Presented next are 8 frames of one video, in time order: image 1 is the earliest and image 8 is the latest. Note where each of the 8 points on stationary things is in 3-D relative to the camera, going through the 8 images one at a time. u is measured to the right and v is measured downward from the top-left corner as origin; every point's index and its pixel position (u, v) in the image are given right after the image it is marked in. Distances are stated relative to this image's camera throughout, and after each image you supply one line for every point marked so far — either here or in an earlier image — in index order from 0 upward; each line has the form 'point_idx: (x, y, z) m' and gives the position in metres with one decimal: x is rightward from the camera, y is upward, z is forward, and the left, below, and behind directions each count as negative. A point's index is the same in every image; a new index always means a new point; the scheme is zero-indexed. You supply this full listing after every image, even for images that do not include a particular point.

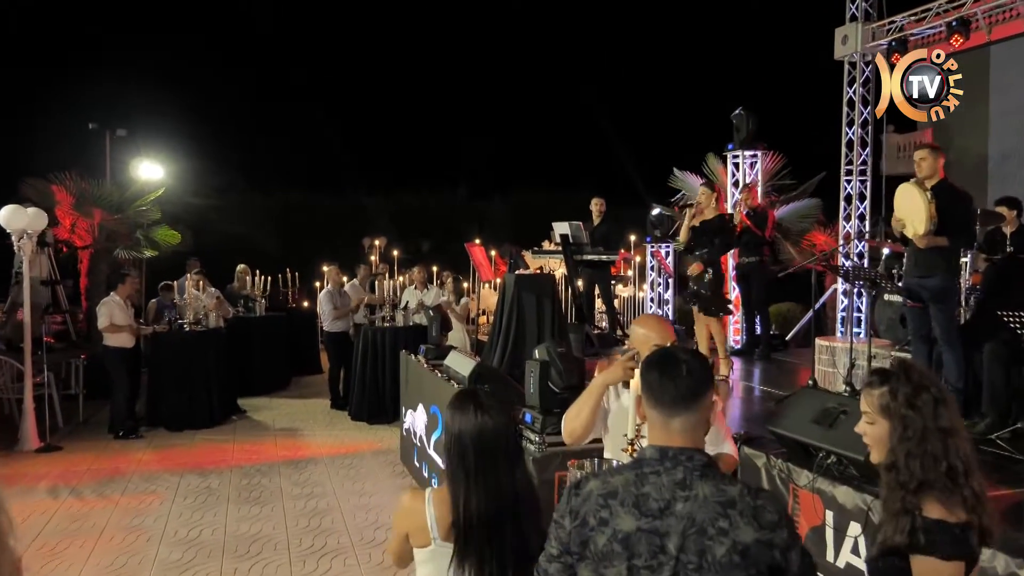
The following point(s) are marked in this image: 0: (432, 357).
0: (-0.7, -0.6, +6.9) m
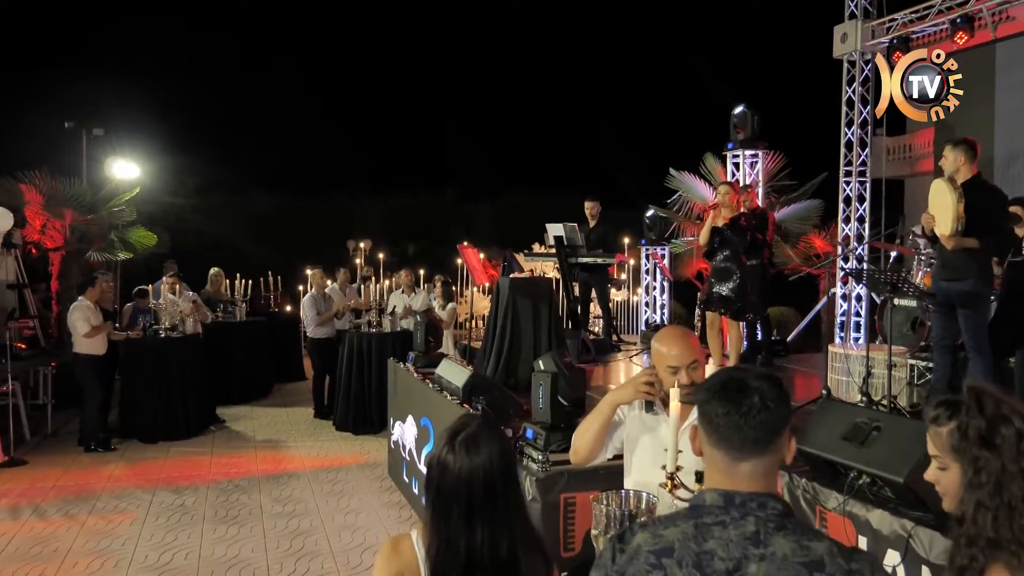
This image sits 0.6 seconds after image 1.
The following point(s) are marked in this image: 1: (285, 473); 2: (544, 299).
0: (-0.7, -0.6, +6.5) m
1: (-1.9, -1.5, +6.9) m
2: (+0.2, -0.1, +6.3) m
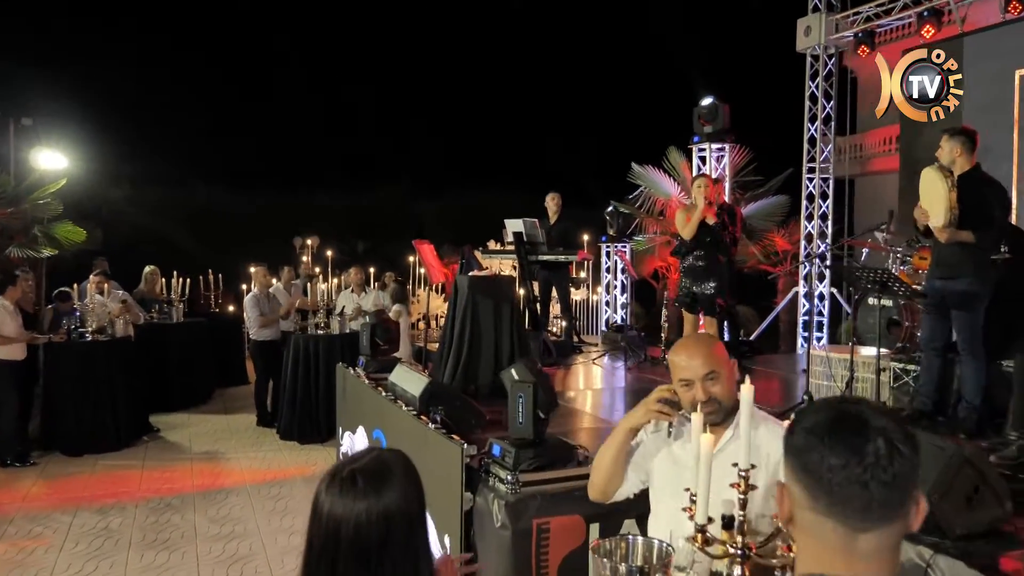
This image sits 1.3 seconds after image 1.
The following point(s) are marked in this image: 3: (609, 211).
0: (-1.0, -0.6, +6.0) m
1: (-2.2, -1.5, +6.3) m
2: (0.0, -0.1, +5.9) m
3: (+1.0, +0.8, +9.0) m
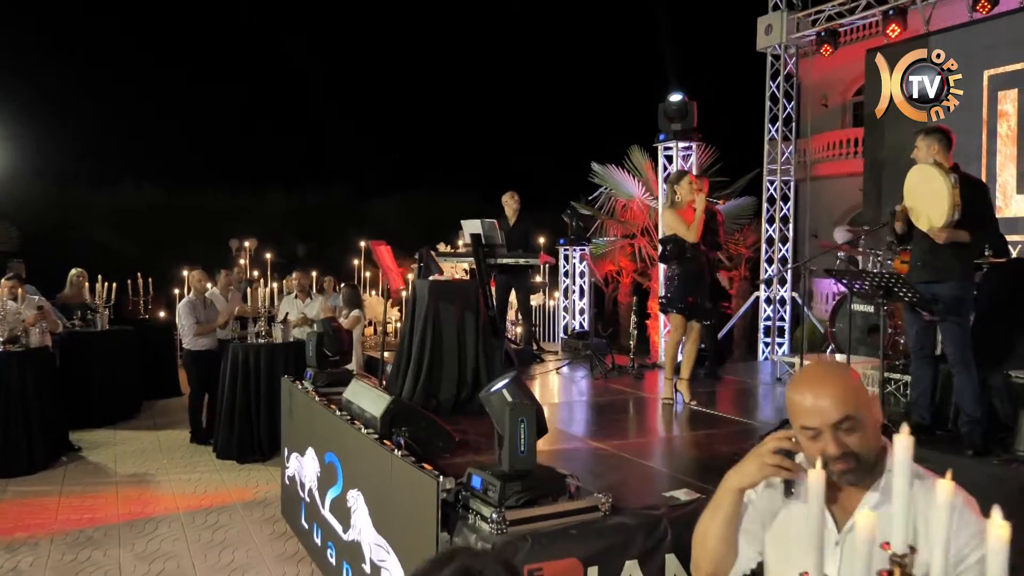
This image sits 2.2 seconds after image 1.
0: (-1.3, -0.6, +5.5) m
1: (-2.5, -1.6, +5.6) m
2: (-0.3, -0.1, +5.4) m
3: (+0.6, +0.8, +8.6) m
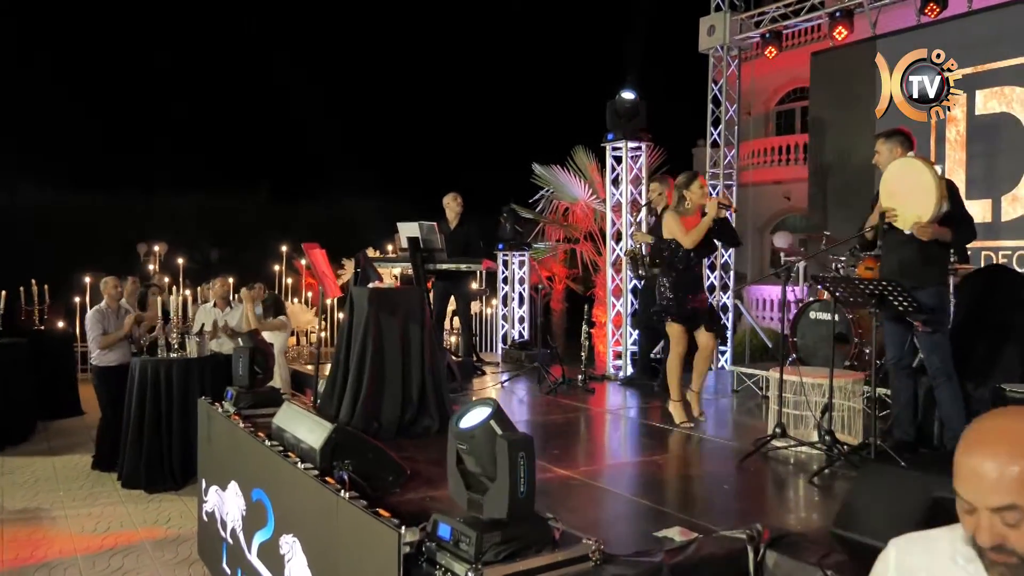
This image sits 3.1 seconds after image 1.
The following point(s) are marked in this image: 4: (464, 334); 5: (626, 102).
0: (-1.6, -0.7, +4.8) m
1: (-2.8, -1.6, +4.9) m
2: (-0.6, -0.2, +4.8) m
3: (0.0, +0.7, +8.2) m
4: (-0.5, -0.4, +7.8) m
5: (+1.0, +1.7, +7.3) m
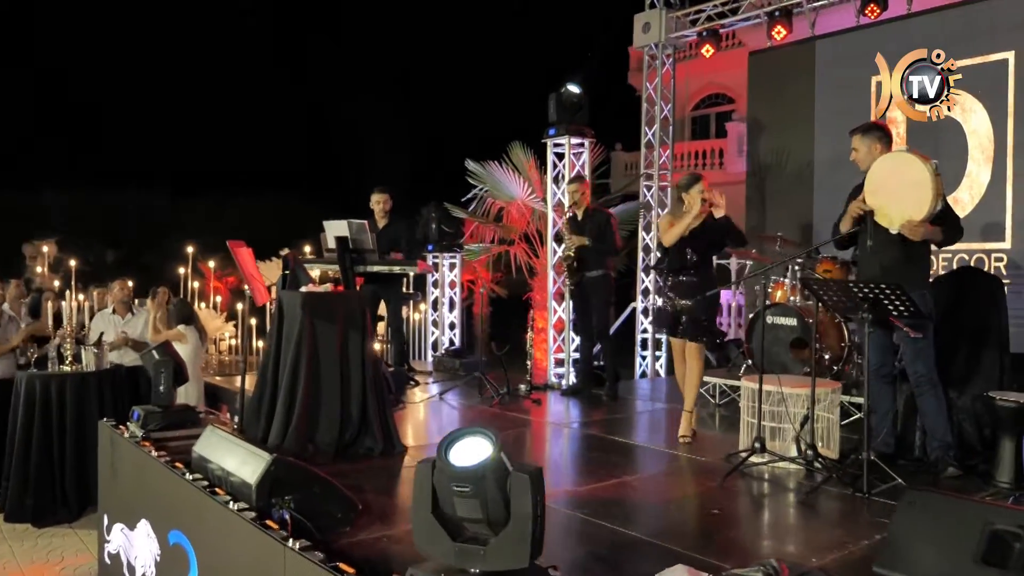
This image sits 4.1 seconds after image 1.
0: (-1.8, -0.7, +4.2) m
1: (-3.0, -1.6, +4.1) m
2: (-0.8, -0.2, +4.3) m
3: (-0.7, +0.7, +7.7) m
4: (-1.0, -0.5, +7.3) m
5: (+0.5, +1.6, +6.9) m
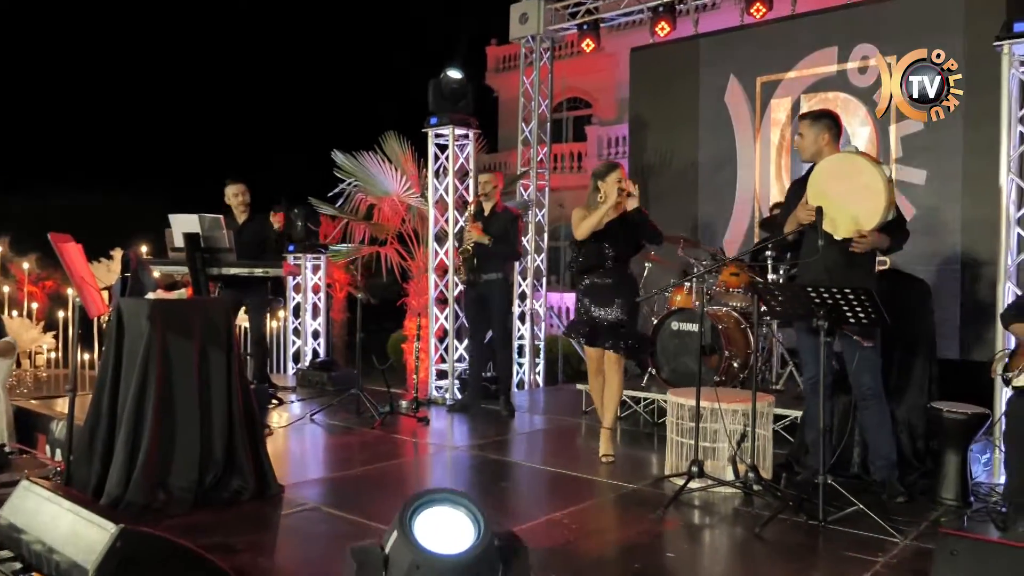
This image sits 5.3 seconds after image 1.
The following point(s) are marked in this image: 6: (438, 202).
0: (-2.2, -0.7, +3.2) m
1: (-3.4, -1.7, +2.9) m
2: (-1.2, -0.2, +3.5) m
3: (-1.7, +0.6, +6.8) m
4: (-2.0, -0.5, +6.4) m
5: (-0.5, +1.6, +6.3) m
6: (-0.6, +0.7, +6.5) m
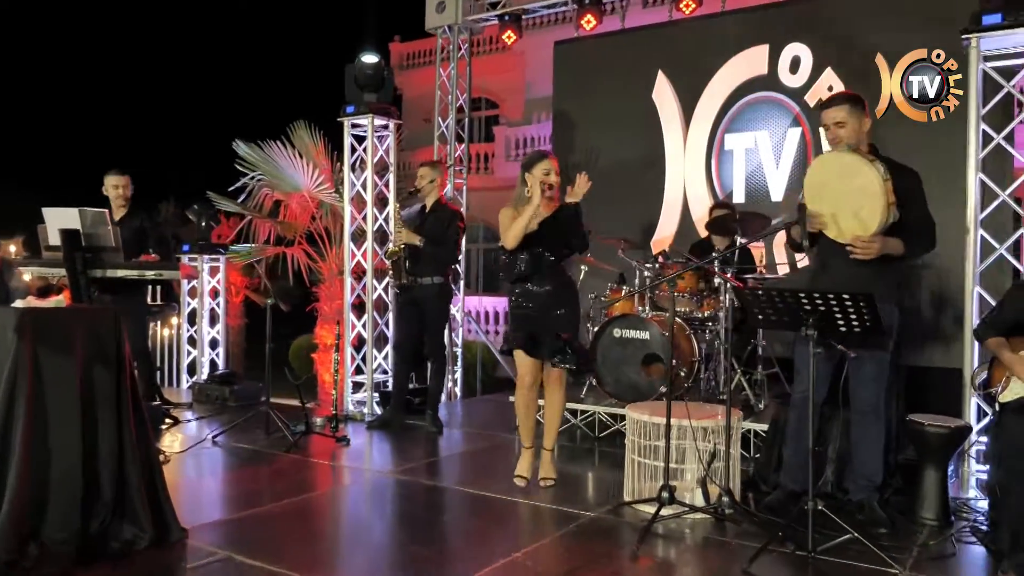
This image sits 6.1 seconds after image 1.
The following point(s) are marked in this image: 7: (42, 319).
0: (-2.3, -0.8, +2.4) m
1: (-3.4, -1.7, +2.0) m
2: (-1.4, -0.2, +2.9) m
3: (-2.3, +0.6, +6.1) m
4: (-2.5, -0.5, +5.7) m
5: (-1.0, +1.6, +5.8) m
6: (-1.1, +0.6, +5.9) m
7: (-1.5, -0.1, +2.7) m
